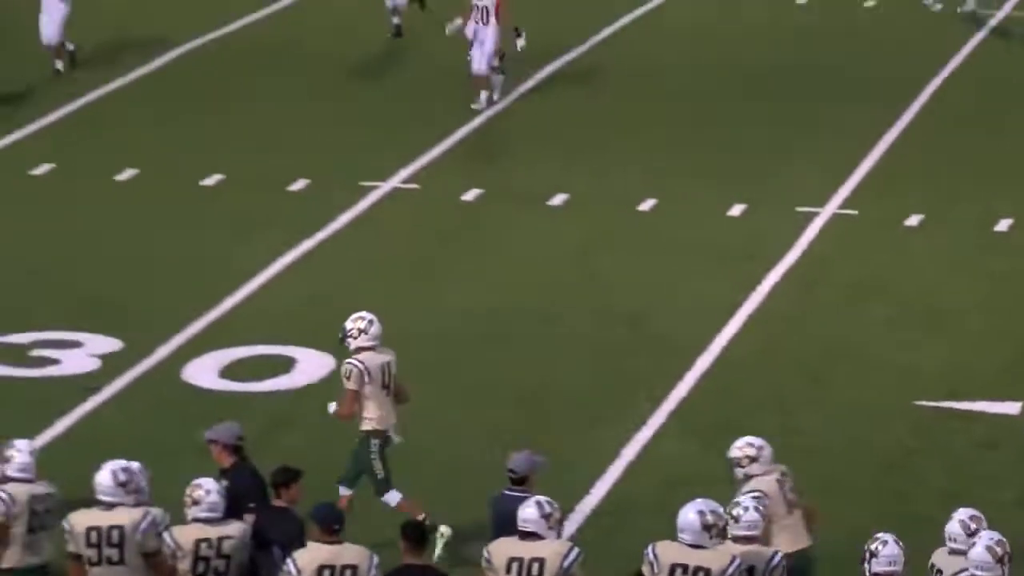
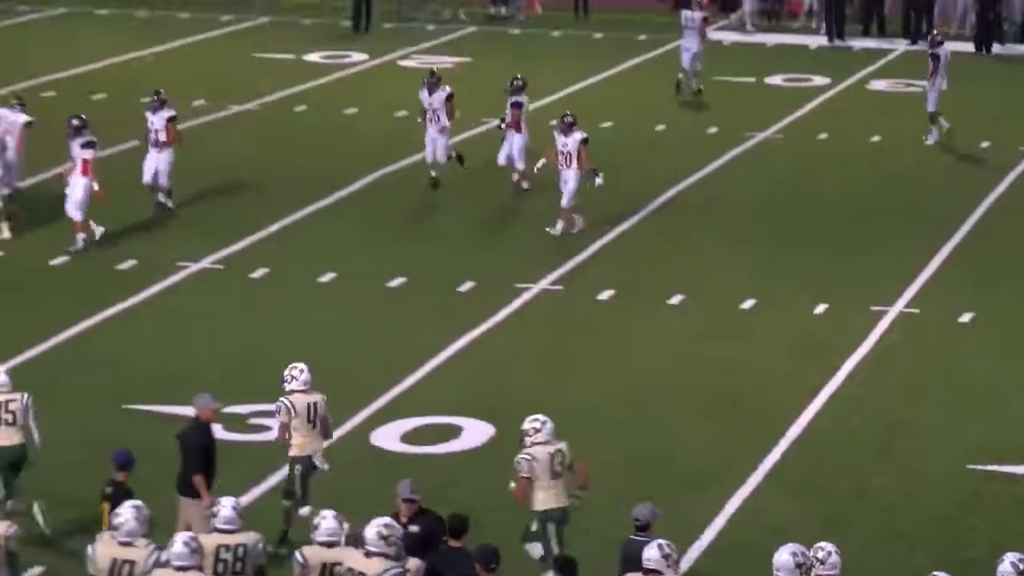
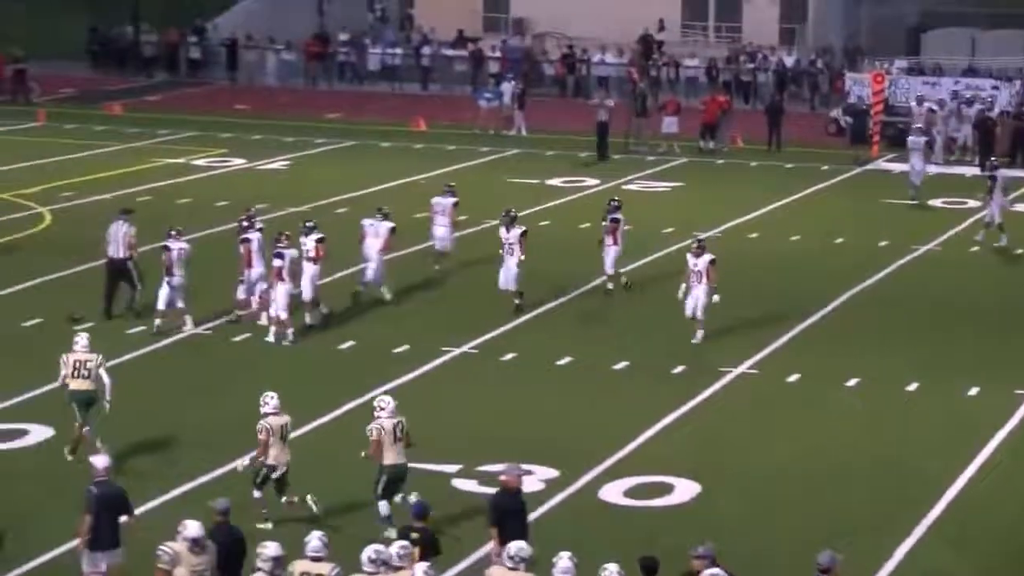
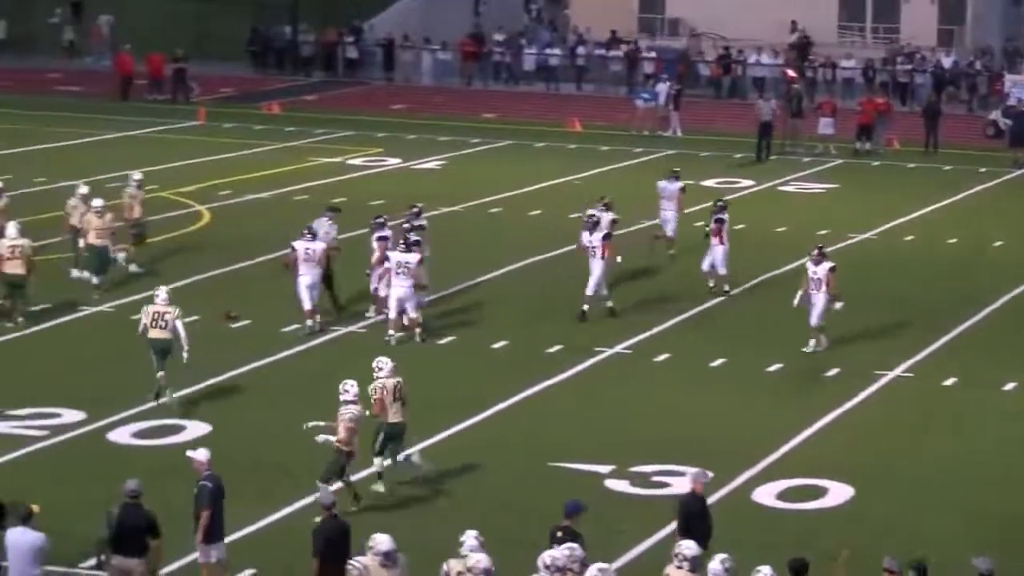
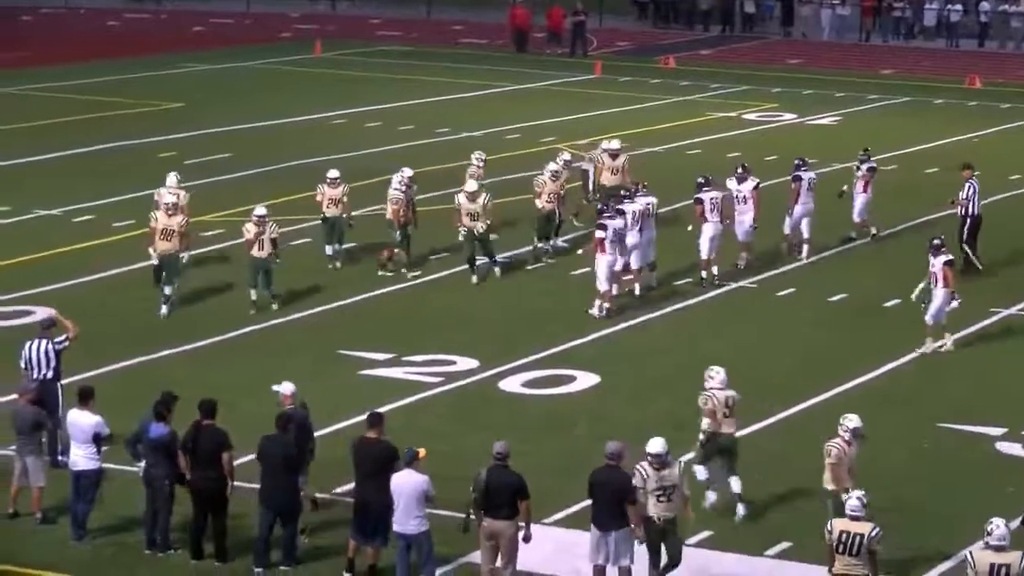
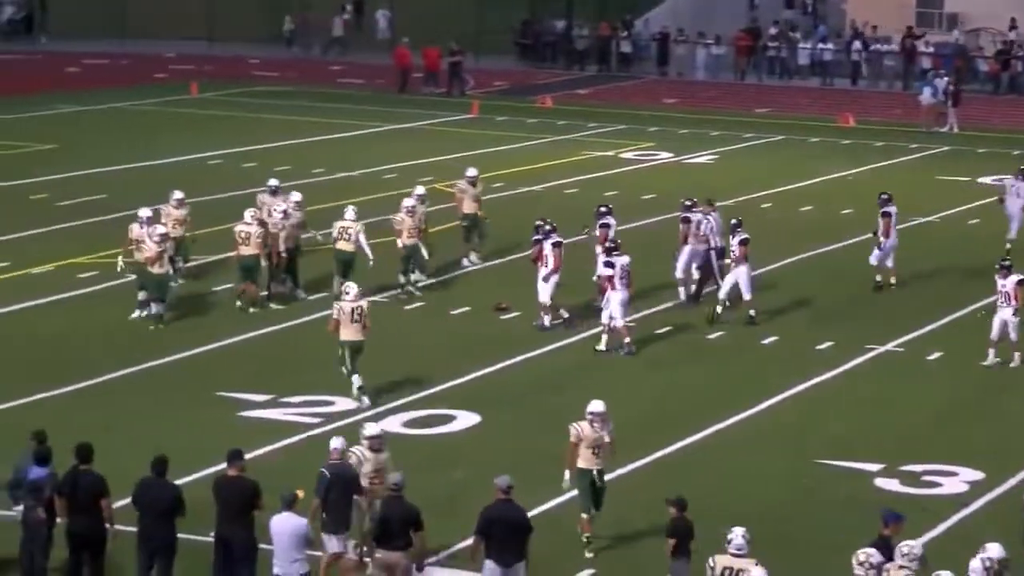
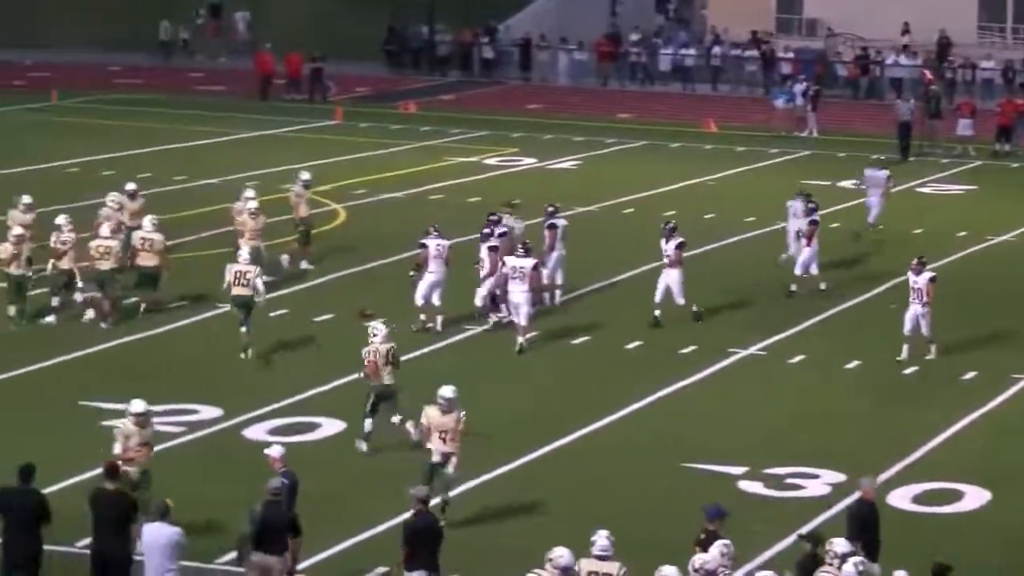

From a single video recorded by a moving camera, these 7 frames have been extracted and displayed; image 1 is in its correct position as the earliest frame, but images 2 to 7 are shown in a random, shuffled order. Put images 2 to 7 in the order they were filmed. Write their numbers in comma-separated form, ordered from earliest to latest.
2, 3, 4, 7, 6, 5
